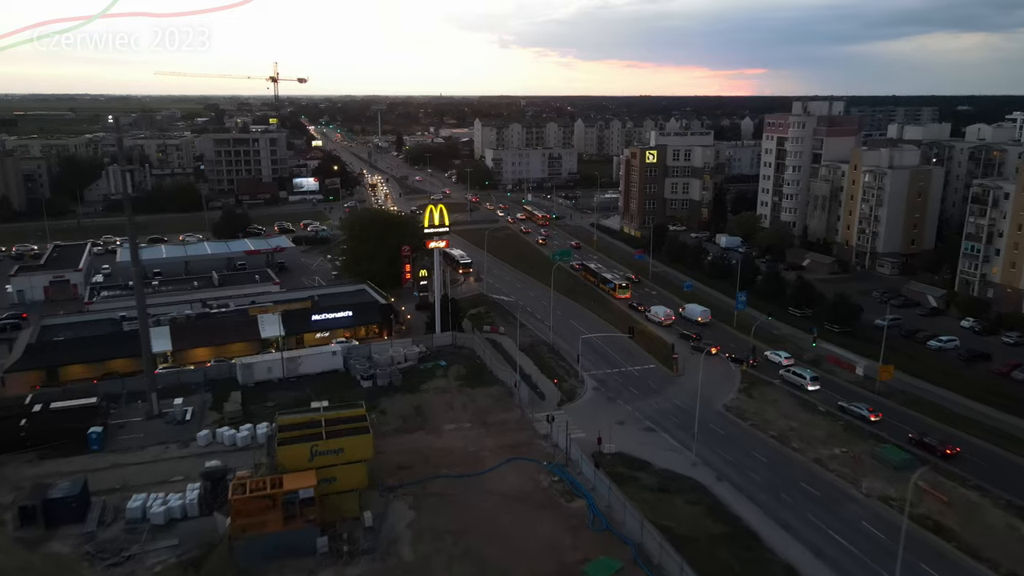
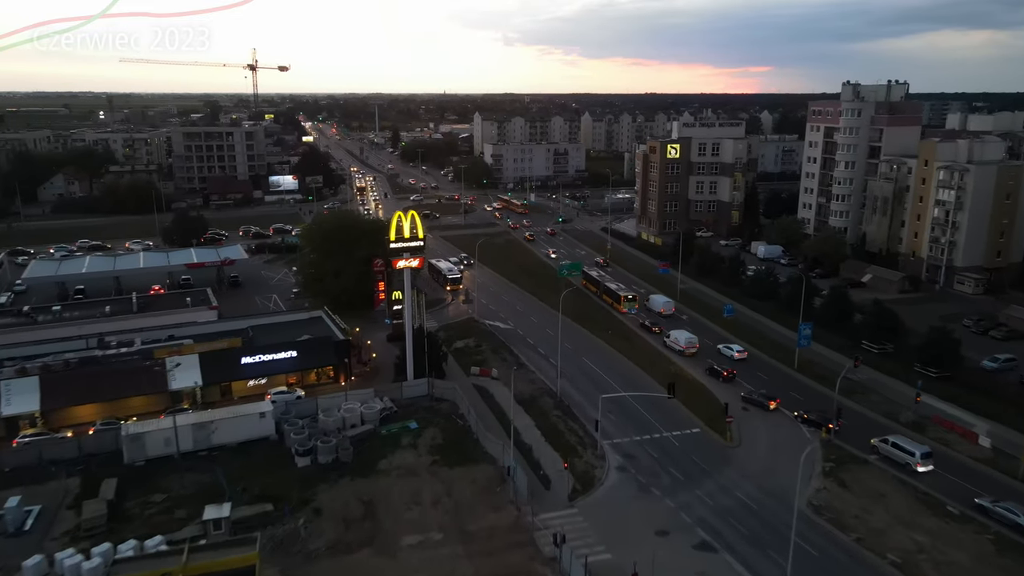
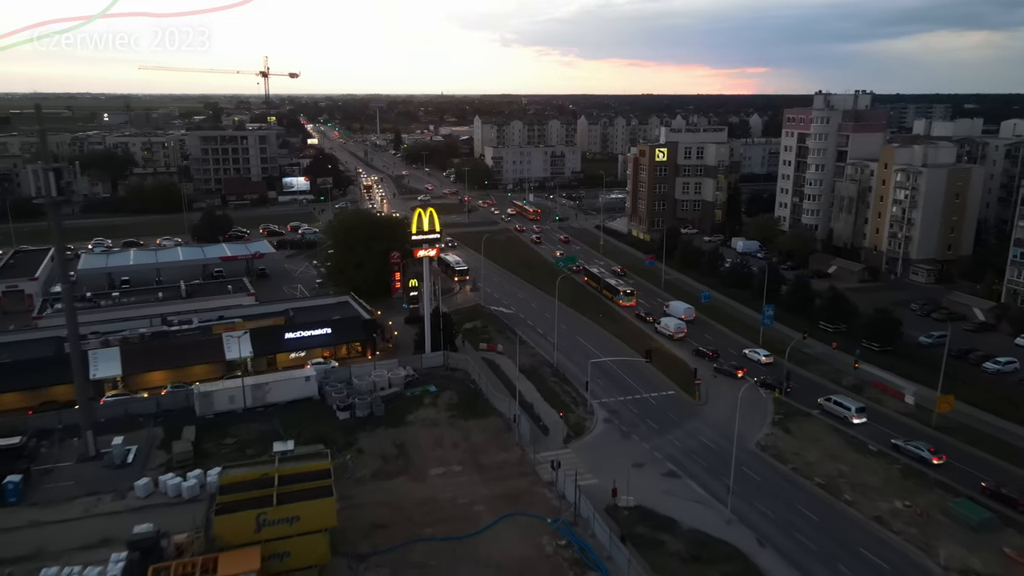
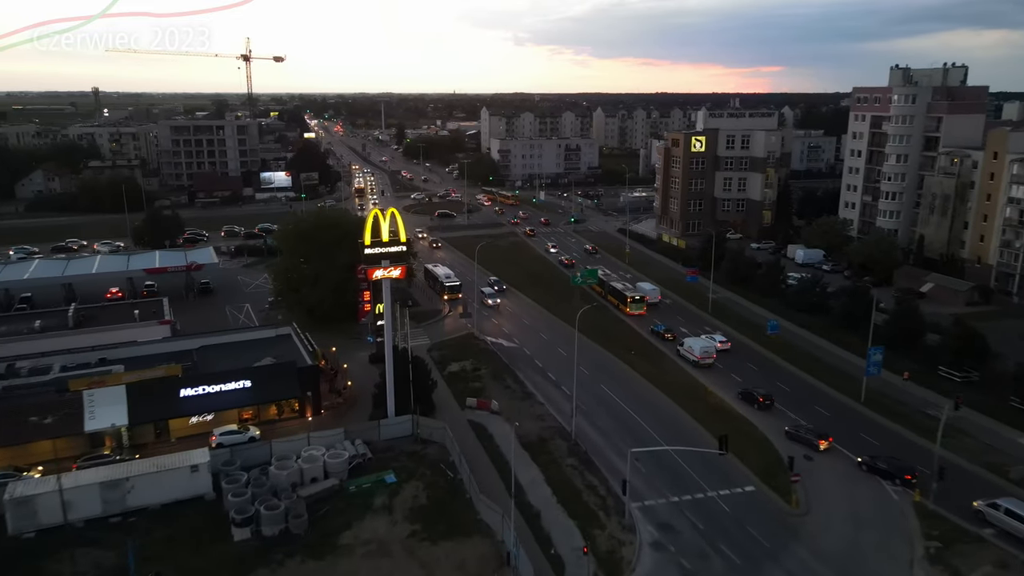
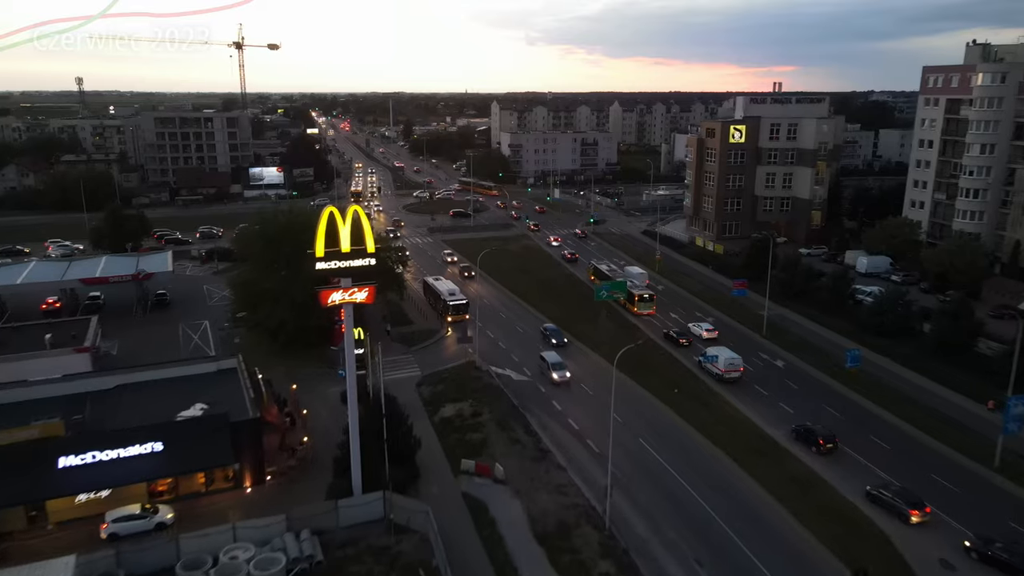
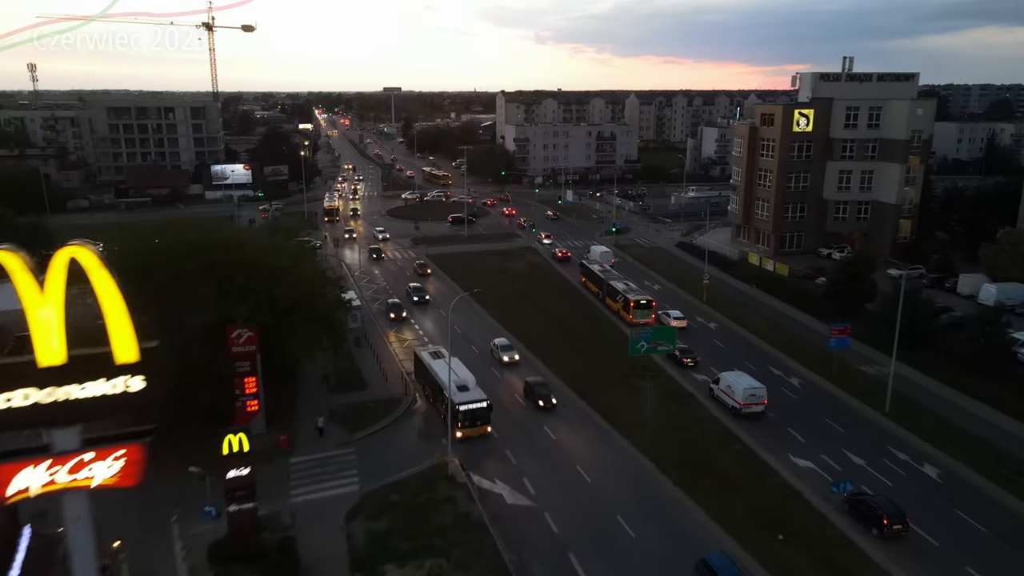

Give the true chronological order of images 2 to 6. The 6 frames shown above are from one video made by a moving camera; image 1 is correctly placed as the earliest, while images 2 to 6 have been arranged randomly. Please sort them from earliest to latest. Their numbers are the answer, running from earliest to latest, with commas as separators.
3, 2, 4, 5, 6
